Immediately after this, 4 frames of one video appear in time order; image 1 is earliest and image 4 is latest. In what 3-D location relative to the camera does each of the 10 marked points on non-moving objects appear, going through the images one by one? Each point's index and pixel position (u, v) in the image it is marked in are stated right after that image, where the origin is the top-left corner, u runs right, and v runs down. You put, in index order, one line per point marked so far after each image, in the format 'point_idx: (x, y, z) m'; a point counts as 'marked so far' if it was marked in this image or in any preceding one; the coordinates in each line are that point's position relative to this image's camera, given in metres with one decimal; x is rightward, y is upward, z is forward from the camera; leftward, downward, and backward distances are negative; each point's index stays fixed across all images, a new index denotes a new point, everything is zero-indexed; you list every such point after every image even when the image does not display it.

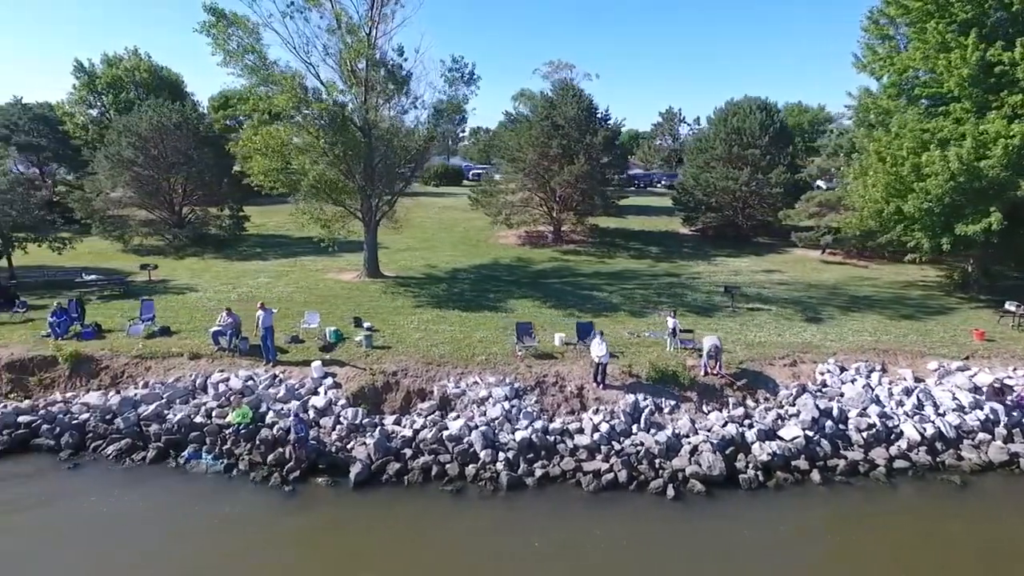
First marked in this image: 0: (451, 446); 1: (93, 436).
0: (-1.7, -4.4, +16.9) m
1: (-12.1, -4.3, +17.7) m
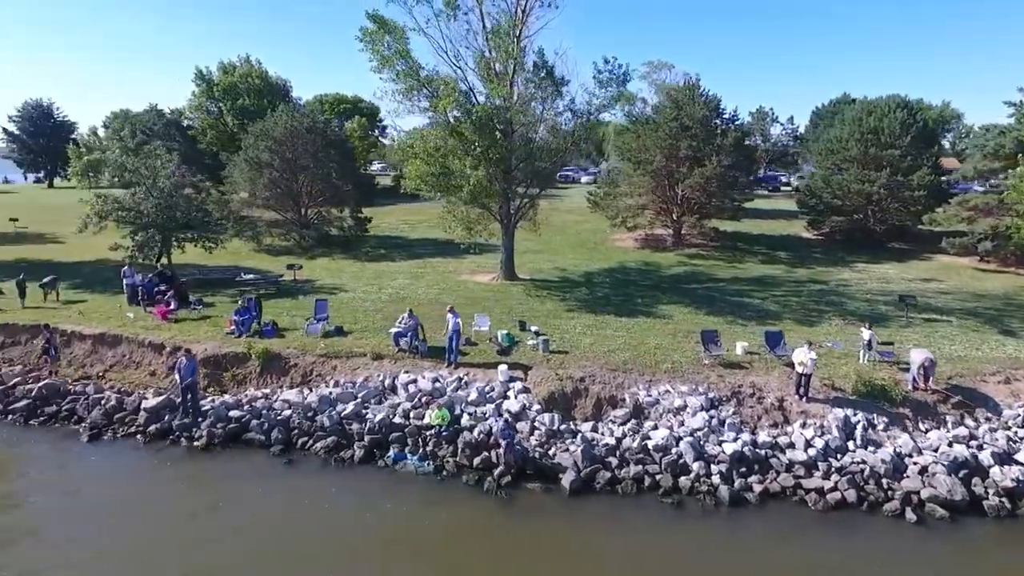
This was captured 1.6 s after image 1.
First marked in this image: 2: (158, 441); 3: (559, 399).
0: (+4.0, -4.6, +16.6) m
1: (-6.3, -4.3, +18.3) m
2: (-10.7, -4.6, +18.4) m
3: (+1.4, -3.4, +18.7) m
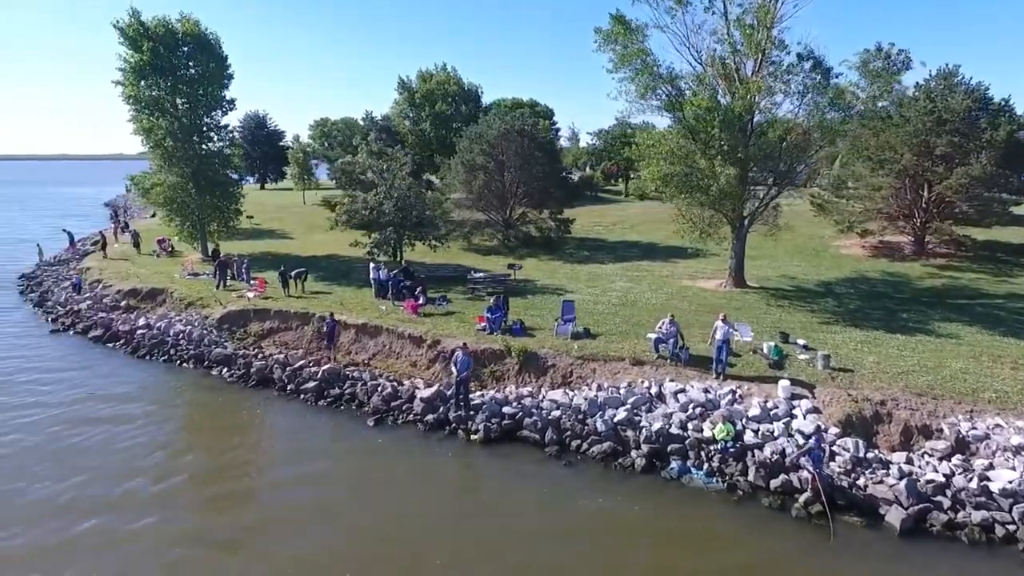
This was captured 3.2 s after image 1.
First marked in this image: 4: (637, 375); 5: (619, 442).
0: (+11.5, -5.0, +14.1) m
1: (+1.8, -4.4, +18.1) m
2: (-2.4, -4.5, +19.2) m
3: (+9.5, -3.7, +16.8) m
4: (+4.0, -2.8, +19.9) m
5: (+3.1, -4.5, +17.8) m
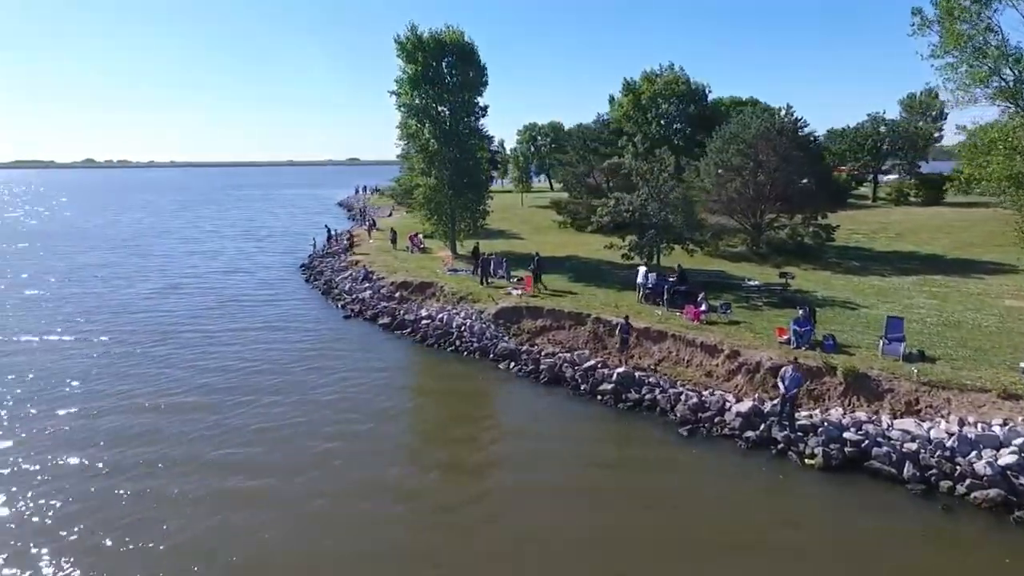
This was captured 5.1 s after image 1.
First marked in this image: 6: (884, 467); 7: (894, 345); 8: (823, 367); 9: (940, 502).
0: (+19.1, -5.8, +9.1) m
1: (+10.9, -4.8, +15.6) m
2: (+7.2, -4.7, +17.8) m
3: (+18.0, -4.5, +12.2) m
4: (+13.6, -3.3, +16.7) m
5: (+12.1, -4.9, +14.9) m
6: (+9.8, -4.7, +16.1) m
7: (+12.5, -1.9, +19.9) m
8: (+10.0, -2.5, +19.7) m
9: (+10.5, -5.3, +15.1) m
